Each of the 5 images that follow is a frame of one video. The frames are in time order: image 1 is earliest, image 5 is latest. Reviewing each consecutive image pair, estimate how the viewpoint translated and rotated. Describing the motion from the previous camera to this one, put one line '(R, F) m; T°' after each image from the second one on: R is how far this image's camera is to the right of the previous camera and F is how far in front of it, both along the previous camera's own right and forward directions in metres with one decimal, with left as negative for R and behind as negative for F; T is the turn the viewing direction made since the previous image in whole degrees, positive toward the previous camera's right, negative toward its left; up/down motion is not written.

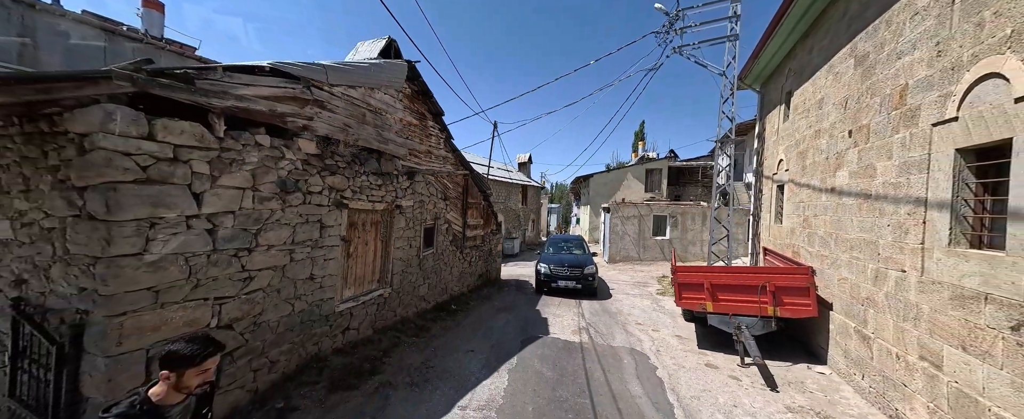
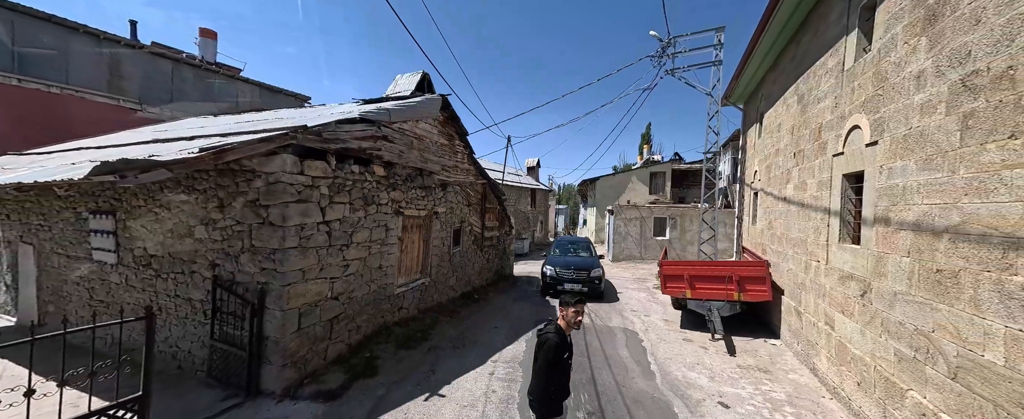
(-0.1, -1.2) m; -1°
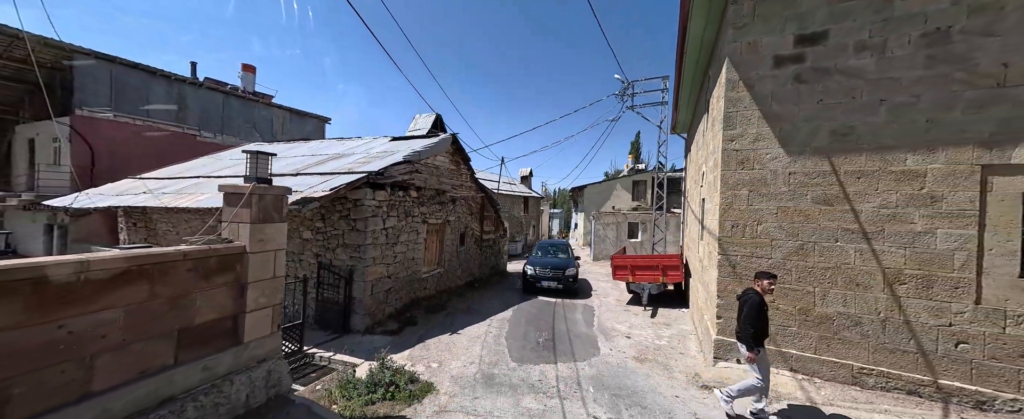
(+0.1, -2.4) m; +1°
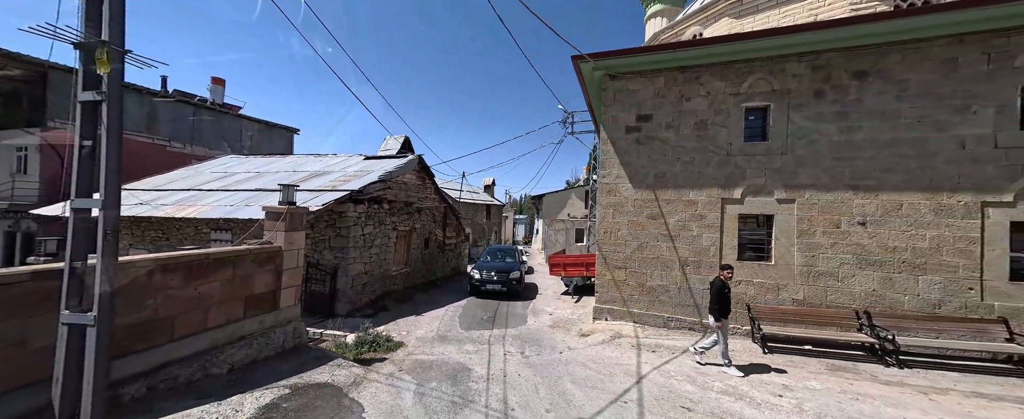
(+0.3, -2.0) m; +6°
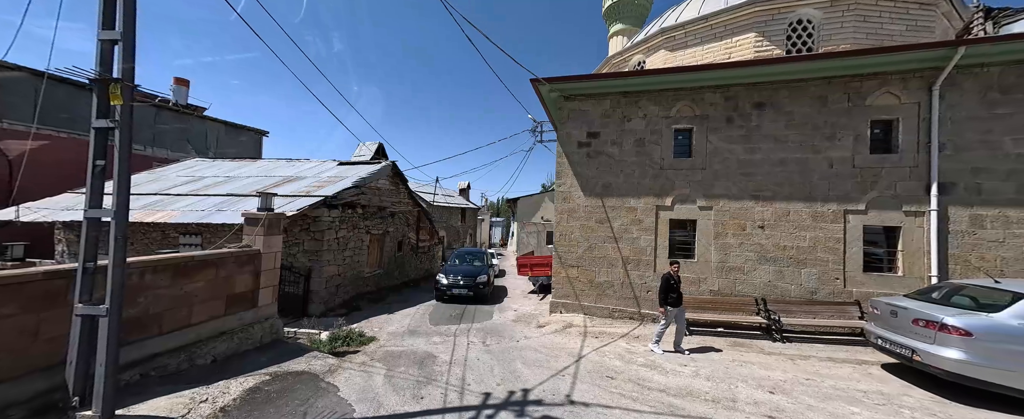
(+0.3, -0.7) m; +4°
